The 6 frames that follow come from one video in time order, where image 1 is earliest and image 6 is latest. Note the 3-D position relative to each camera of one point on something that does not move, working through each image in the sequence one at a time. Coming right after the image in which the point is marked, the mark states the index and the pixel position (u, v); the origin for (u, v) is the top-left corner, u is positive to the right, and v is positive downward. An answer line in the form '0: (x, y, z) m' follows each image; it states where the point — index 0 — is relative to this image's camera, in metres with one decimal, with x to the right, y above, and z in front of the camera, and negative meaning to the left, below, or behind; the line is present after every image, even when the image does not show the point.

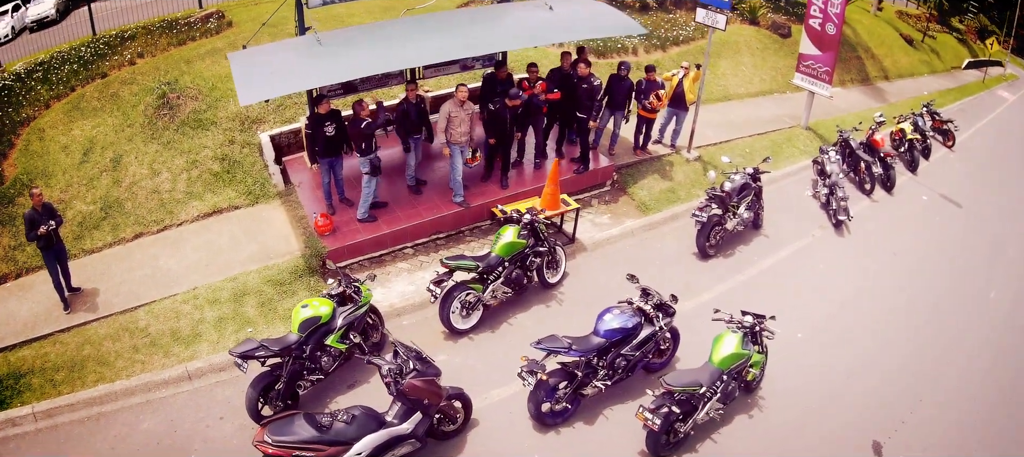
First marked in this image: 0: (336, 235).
0: (-1.9, 0.0, +7.8) m
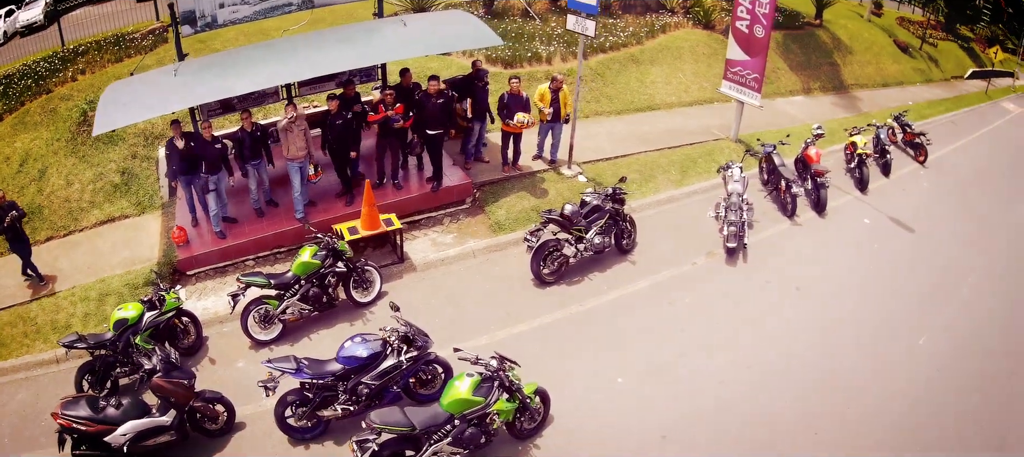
0: (-4.3, -0.2, +8.8) m
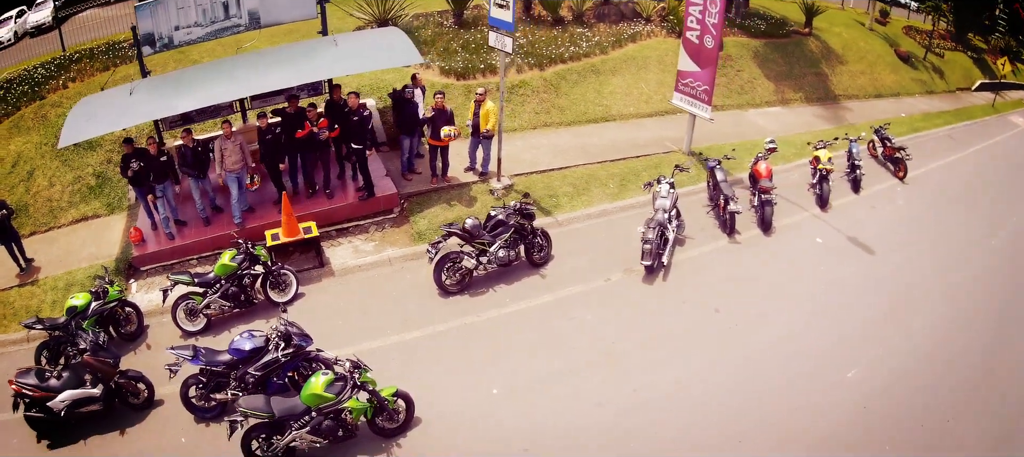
0: (-5.6, -0.2, +9.9) m
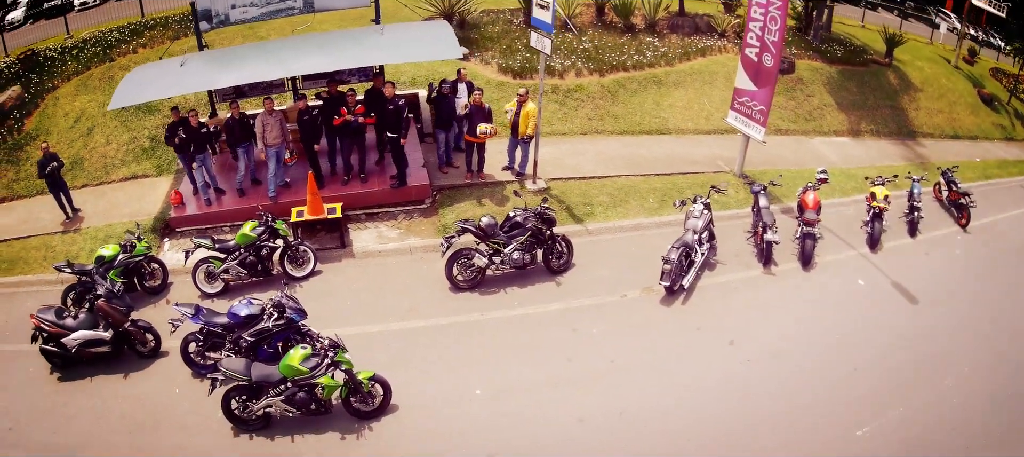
0: (-5.2, +0.3, +10.3) m
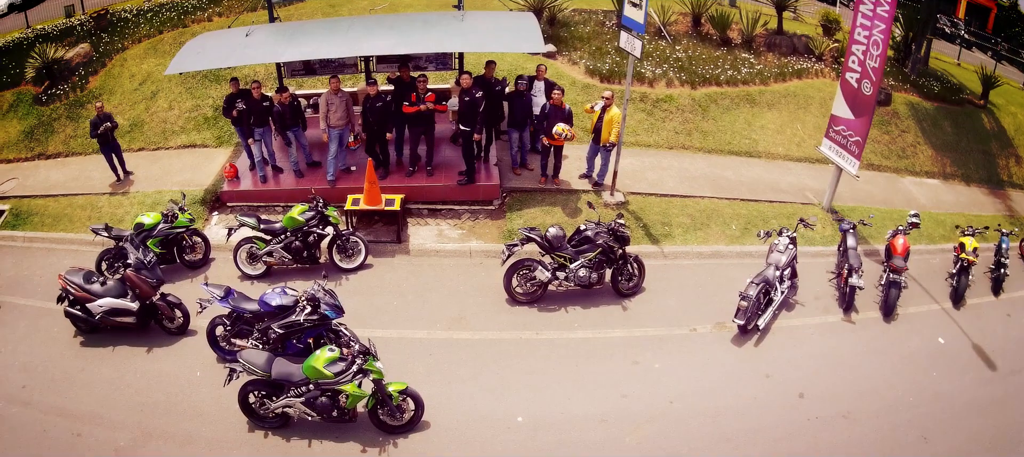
0: (-4.2, +0.7, +9.9) m
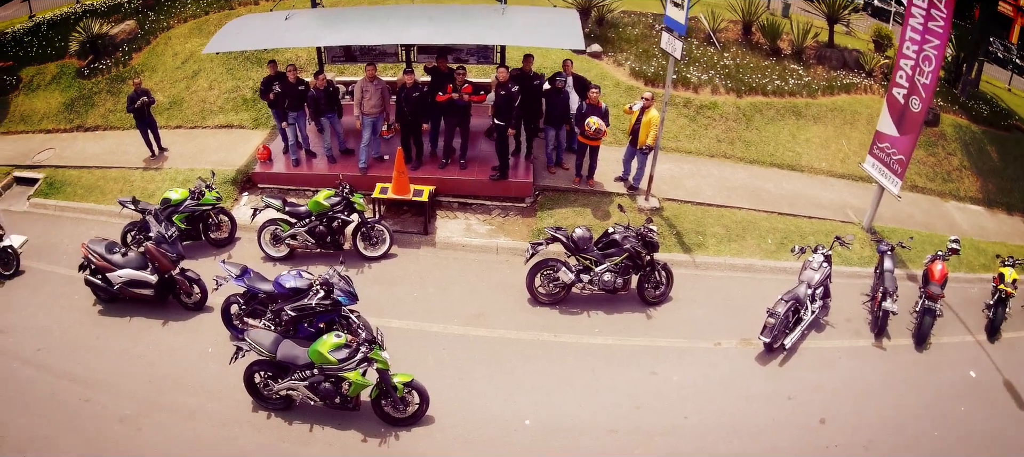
0: (-3.7, +1.0, +10.0) m
